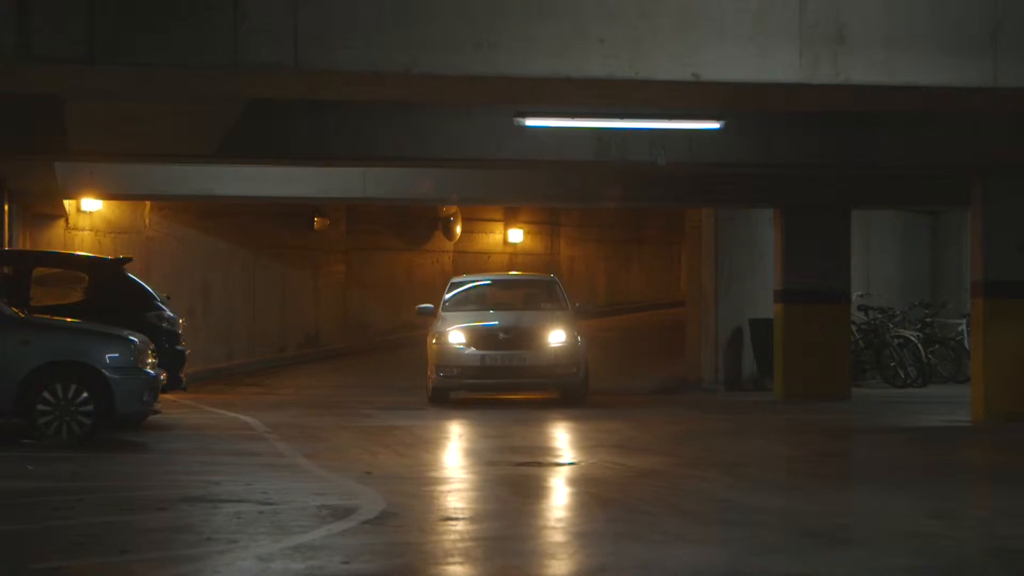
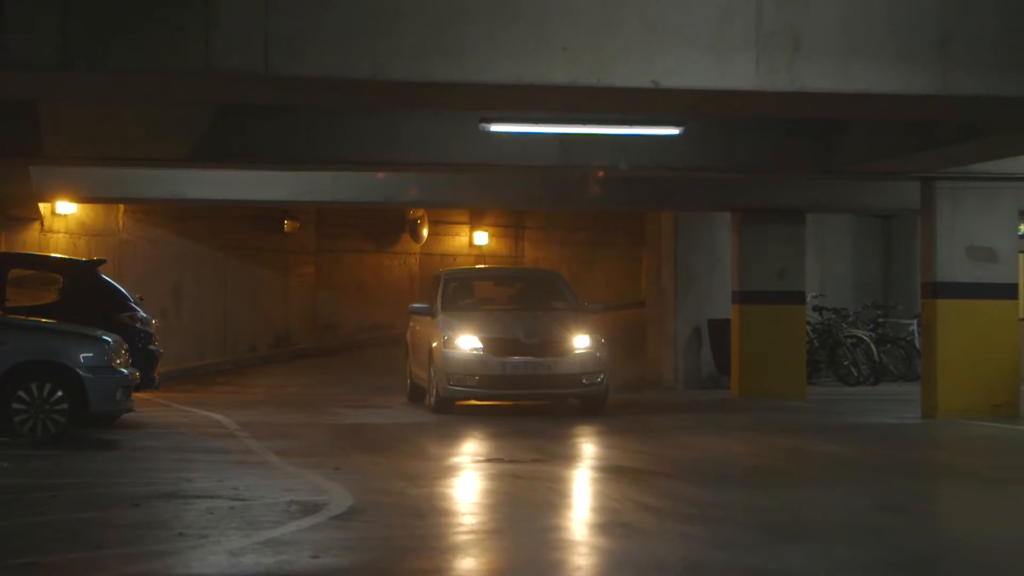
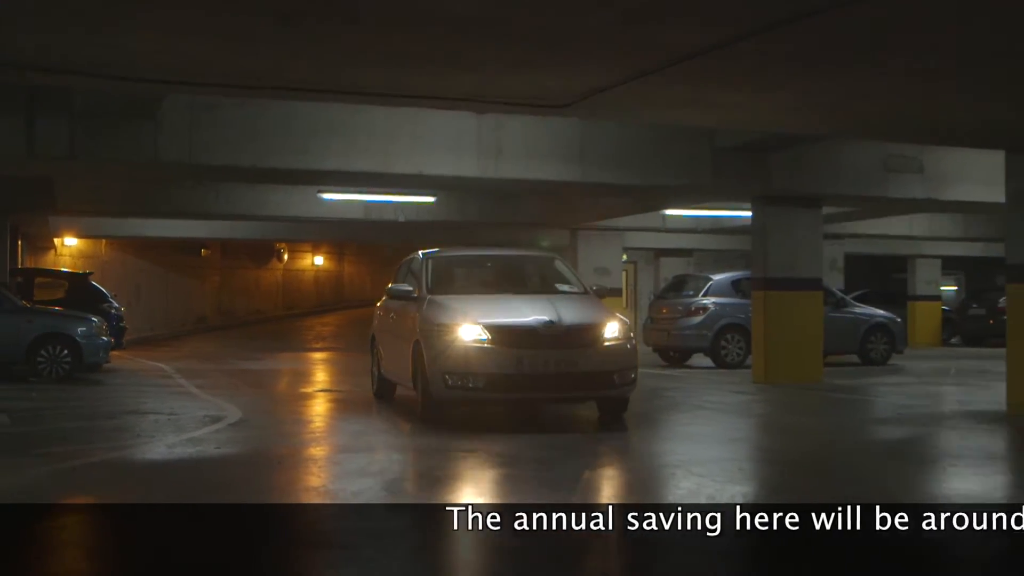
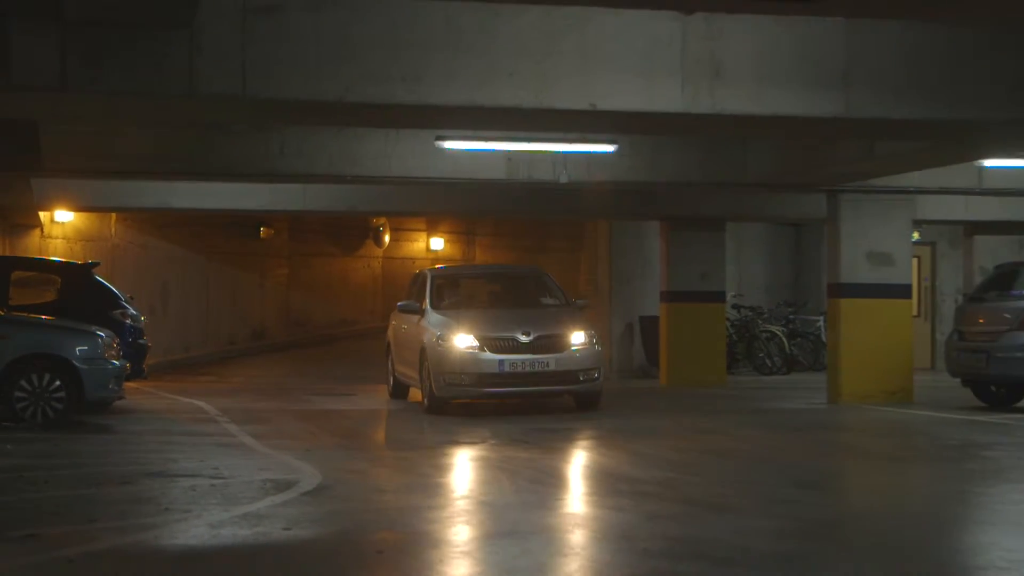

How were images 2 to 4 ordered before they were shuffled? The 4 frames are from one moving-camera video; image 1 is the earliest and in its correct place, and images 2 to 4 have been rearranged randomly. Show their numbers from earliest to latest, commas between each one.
2, 4, 3
